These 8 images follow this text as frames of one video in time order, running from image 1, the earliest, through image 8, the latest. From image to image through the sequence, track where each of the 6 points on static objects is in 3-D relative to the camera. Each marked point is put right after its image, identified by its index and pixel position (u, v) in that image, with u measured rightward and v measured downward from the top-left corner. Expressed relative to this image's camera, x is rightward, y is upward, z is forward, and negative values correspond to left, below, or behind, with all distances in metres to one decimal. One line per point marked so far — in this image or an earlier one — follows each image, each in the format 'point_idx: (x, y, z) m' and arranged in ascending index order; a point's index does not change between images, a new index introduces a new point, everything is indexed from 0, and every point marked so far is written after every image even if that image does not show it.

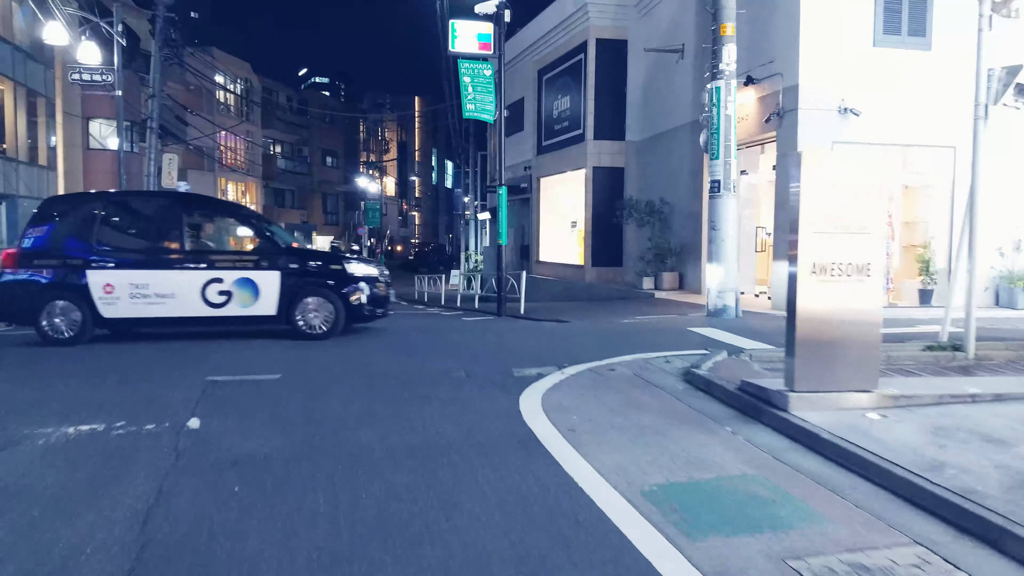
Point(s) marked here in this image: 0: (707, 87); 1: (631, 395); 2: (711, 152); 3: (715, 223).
0: (+3.5, +3.6, +13.0) m
1: (+1.2, -1.1, +7.0) m
2: (+3.6, +2.4, +12.9) m
3: (+3.6, +1.2, +12.9) m
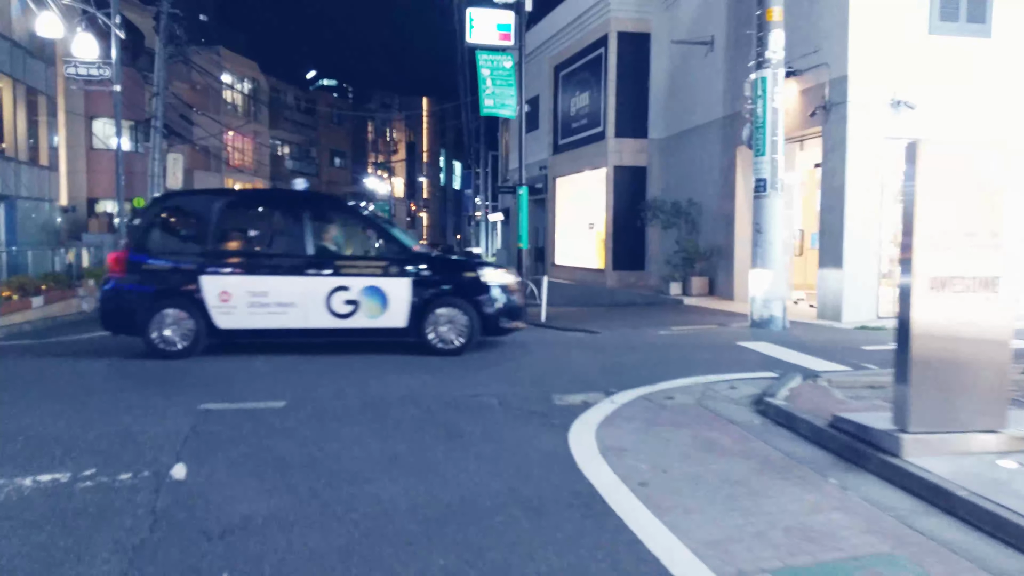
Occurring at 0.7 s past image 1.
0: (+3.9, +3.5, +11.9) m
1: (+1.5, -1.2, +5.9) m
2: (+4.0, +2.3, +11.8) m
3: (+4.1, +1.0, +11.8) m
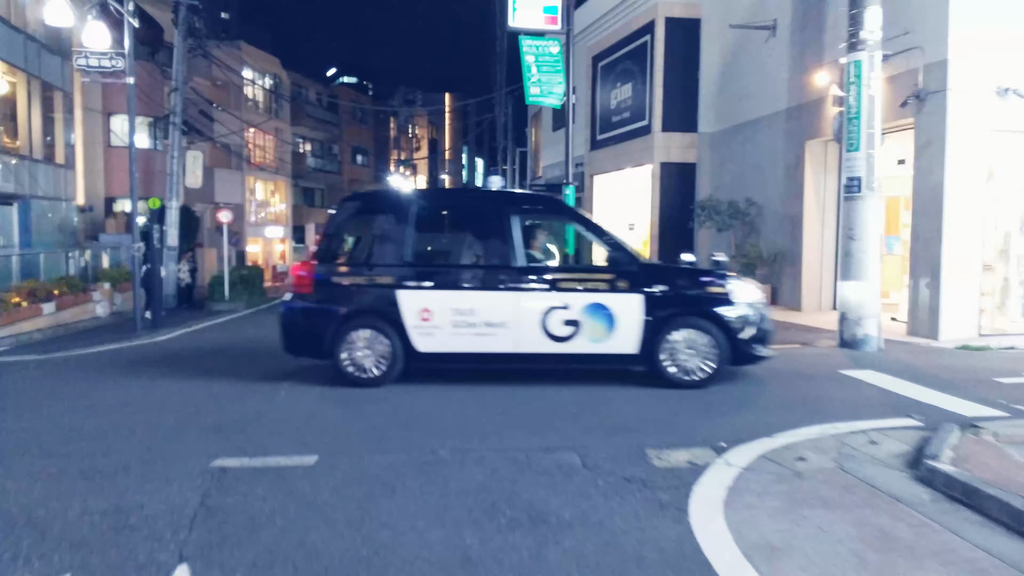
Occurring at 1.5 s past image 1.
0: (+4.7, +3.2, +10.4) m
1: (+2.2, -1.4, +4.5) m
2: (+4.8, +2.1, +10.3) m
3: (+4.9, +0.8, +10.3) m
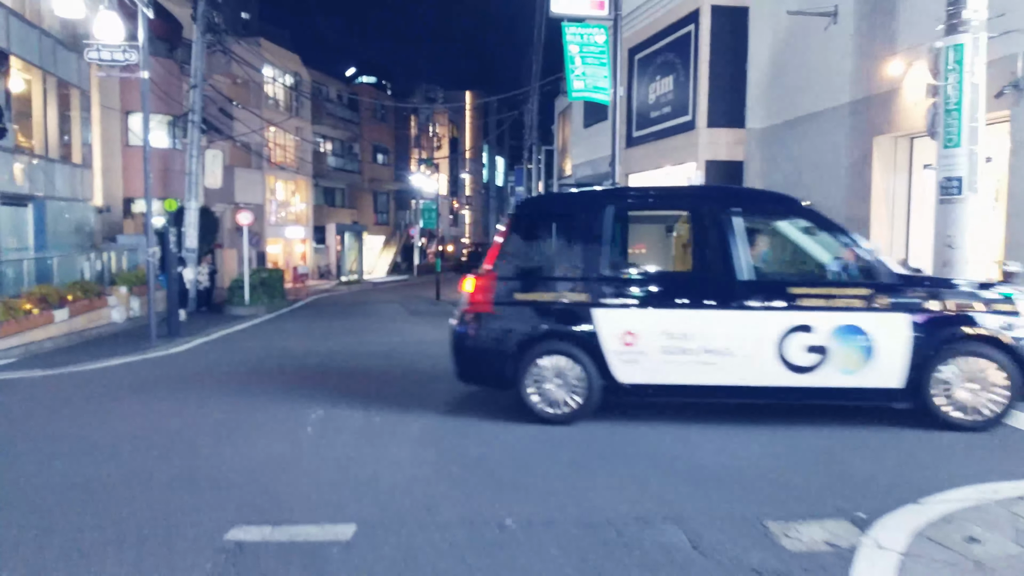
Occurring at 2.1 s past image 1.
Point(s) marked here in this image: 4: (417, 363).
0: (+5.4, +3.1, +9.1) m
1: (+2.7, -1.6, +3.3) m
2: (+5.4, +1.9, +9.1) m
3: (+5.5, +0.6, +9.0) m
4: (-1.5, -1.2, +11.6) m
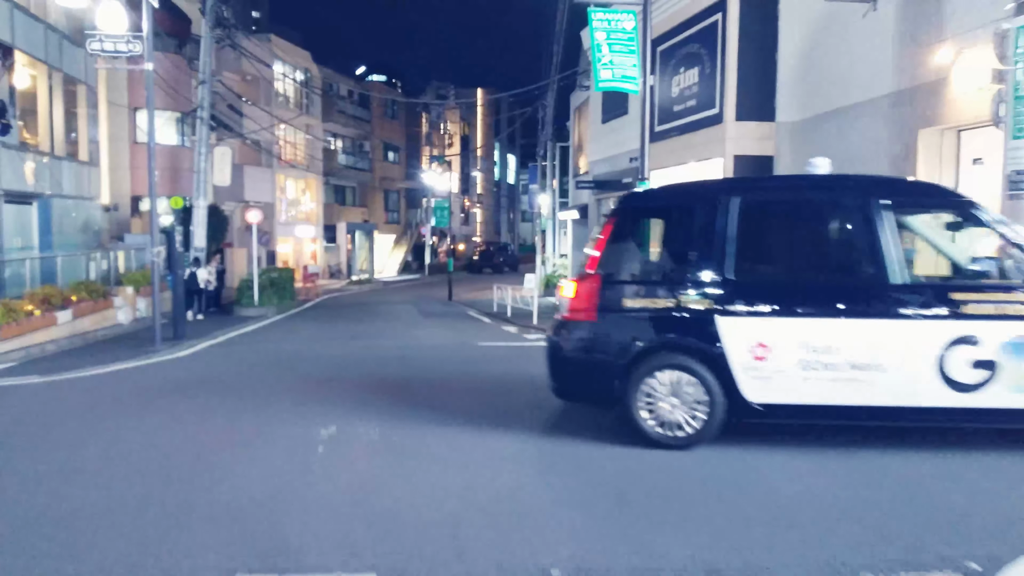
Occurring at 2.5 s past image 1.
0: (+5.7, +3.0, +8.3) m
1: (+2.9, -1.7, +2.6) m
2: (+5.8, +1.8, +8.3) m
3: (+5.8, +0.6, +8.2) m
4: (-1.2, -1.2, +10.9) m
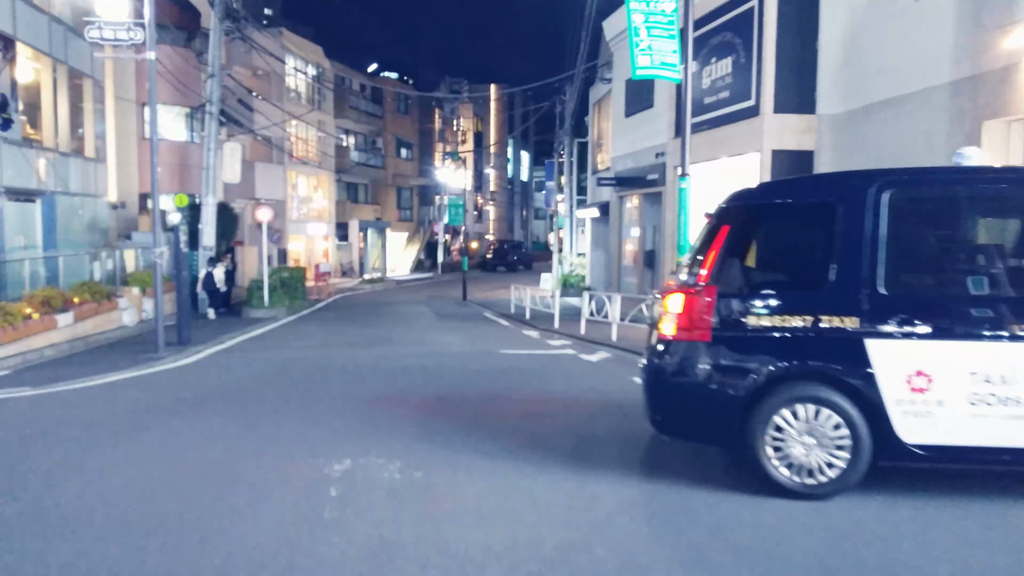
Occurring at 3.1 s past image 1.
0: (+6.1, +2.9, +7.3) m
1: (+3.2, -1.8, +1.6) m
2: (+6.1, +1.7, +7.2) m
3: (+6.2, +0.5, +7.2) m
4: (-0.8, -1.3, +10.0) m
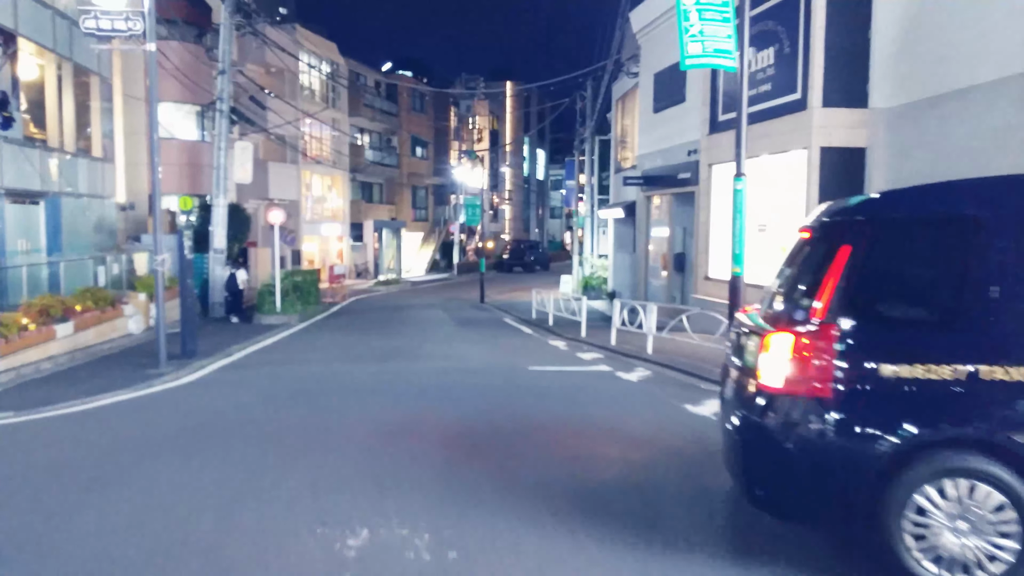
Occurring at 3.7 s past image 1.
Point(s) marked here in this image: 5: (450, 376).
0: (+6.5, +2.7, +6.0) m
1: (+3.5, -2.0, +0.4) m
2: (+6.5, +1.5, +6.0) m
3: (+6.6, +0.3, +6.0) m
4: (-0.4, -1.5, +8.9) m
5: (-0.9, -1.4, +11.3) m
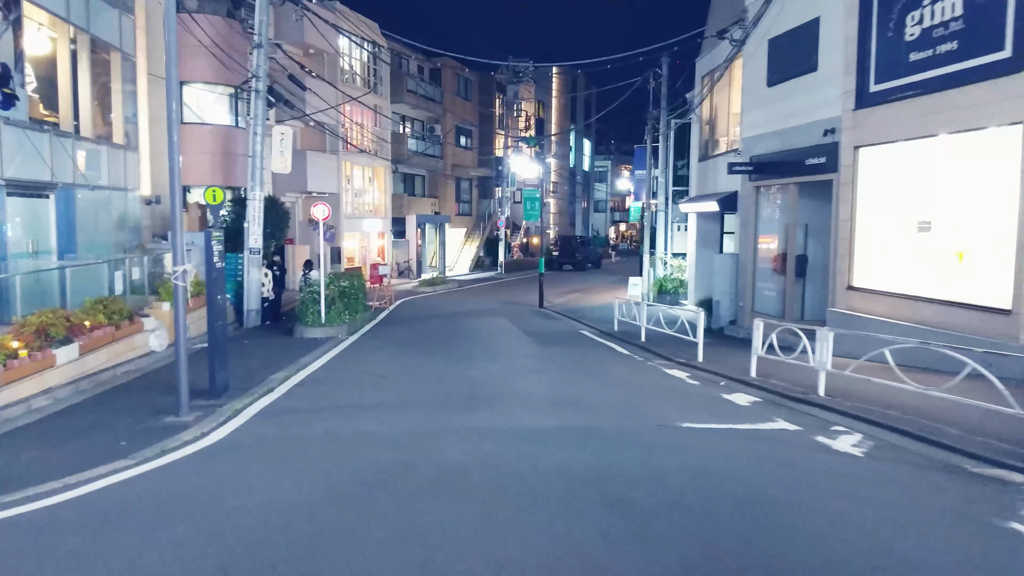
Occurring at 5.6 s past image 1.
0: (+8.0, +2.3, +2.4) m
1: (+4.8, -2.4, -3.1) m
2: (+8.0, +1.2, +2.3) m
3: (+8.1, -0.1, +2.3) m
4: (+1.3, -1.8, +5.5) m
5: (+0.8, -1.7, +7.9) m
